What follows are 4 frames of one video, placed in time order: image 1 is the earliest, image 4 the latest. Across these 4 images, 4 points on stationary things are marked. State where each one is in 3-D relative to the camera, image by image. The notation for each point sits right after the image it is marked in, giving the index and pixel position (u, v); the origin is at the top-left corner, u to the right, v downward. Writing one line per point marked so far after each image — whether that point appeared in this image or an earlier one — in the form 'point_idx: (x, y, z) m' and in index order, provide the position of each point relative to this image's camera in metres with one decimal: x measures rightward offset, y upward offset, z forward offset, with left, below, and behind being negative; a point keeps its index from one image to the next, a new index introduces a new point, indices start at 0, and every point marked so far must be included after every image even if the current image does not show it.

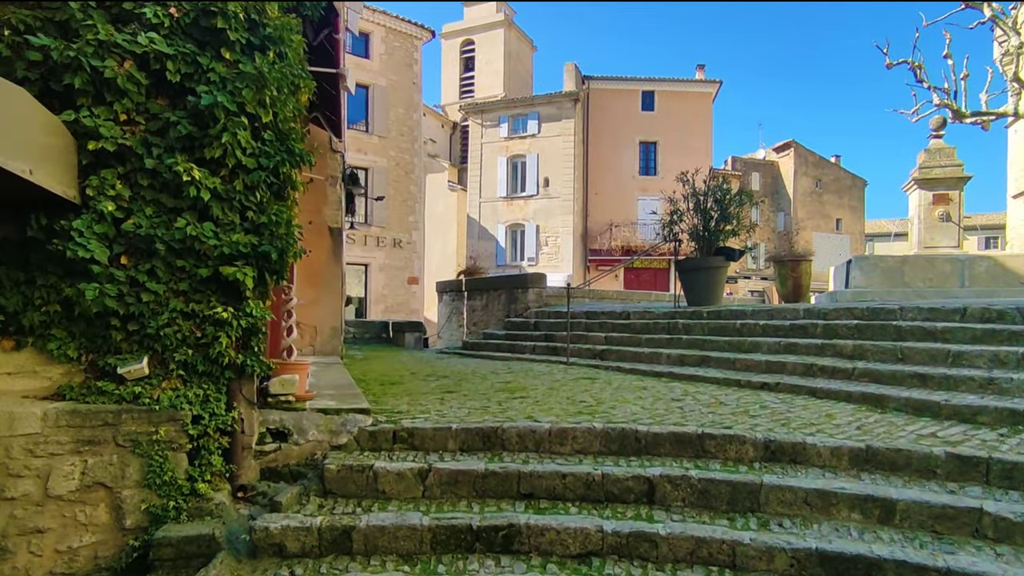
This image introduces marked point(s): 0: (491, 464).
0: (-0.1, -1.1, +3.8) m
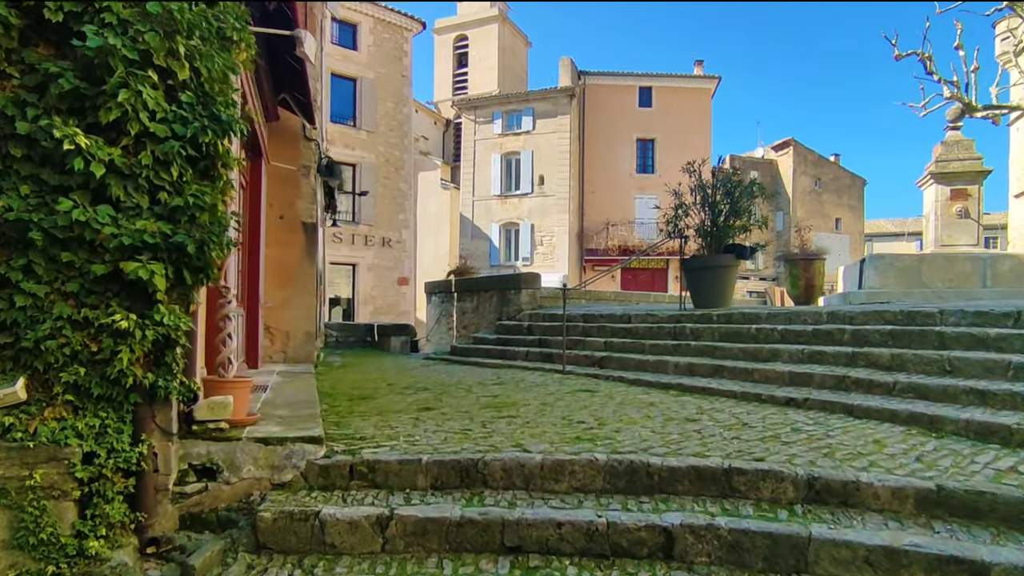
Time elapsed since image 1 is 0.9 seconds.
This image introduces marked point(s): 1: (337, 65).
0: (-0.2, -1.1, +3.0) m
1: (-5.3, +6.7, +19.0) m
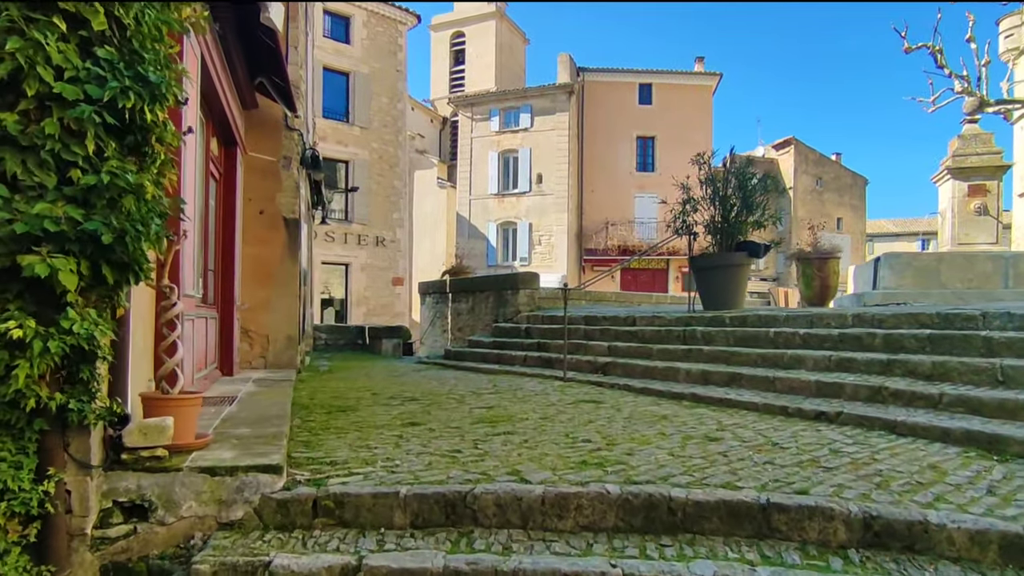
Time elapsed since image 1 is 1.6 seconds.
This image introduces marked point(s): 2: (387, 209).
0: (-0.2, -1.1, +2.5) m
1: (-5.3, +6.7, +18.5) m
2: (-3.9, +2.5, +19.6) m
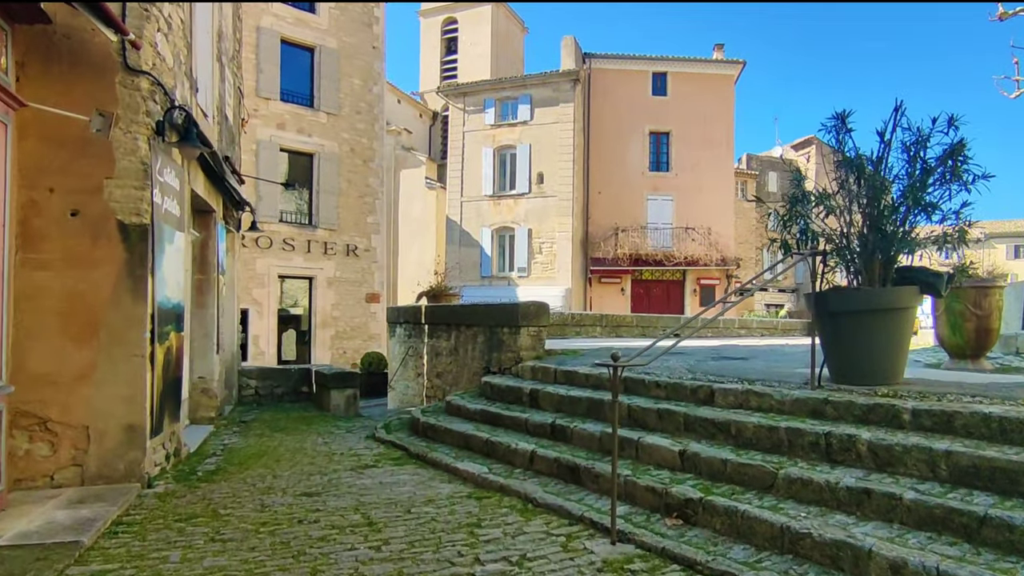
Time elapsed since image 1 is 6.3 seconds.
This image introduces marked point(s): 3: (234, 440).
0: (-0.2, -1.4, -0.7) m
1: (-5.4, +6.3, +15.4) m
2: (-4.0, +2.0, +16.5) m
3: (-2.8, -1.5, +6.3) m
